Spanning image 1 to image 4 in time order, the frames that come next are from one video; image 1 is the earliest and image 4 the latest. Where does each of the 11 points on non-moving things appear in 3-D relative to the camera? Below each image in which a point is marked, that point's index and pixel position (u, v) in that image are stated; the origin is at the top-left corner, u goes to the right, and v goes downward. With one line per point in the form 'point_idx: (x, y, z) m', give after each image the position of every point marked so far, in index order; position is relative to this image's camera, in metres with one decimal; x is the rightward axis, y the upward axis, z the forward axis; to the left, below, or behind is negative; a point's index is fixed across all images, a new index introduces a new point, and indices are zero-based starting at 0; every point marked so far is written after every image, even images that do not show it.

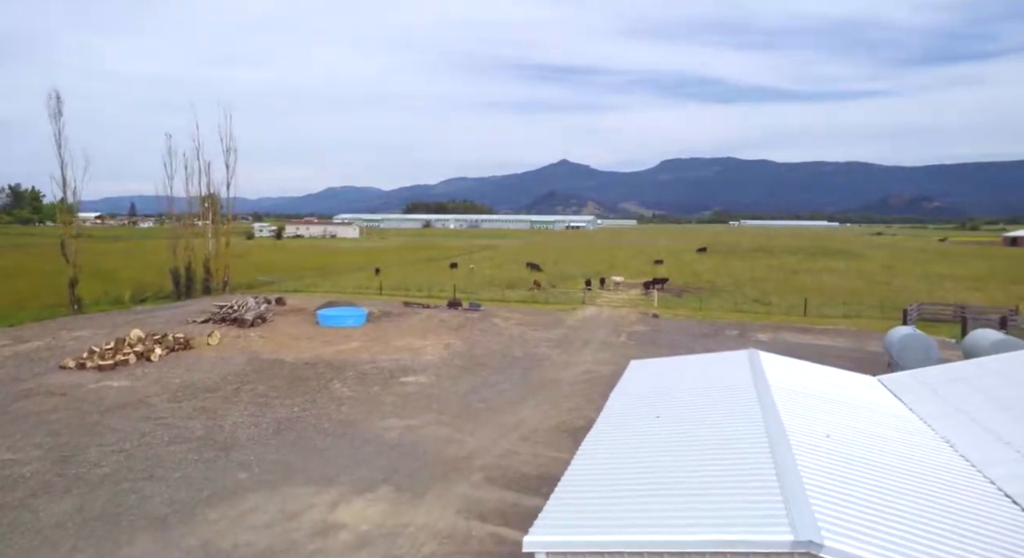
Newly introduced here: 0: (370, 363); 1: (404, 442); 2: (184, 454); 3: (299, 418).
0: (-4.7, -2.8, +19.9) m
1: (-2.4, -3.6, +13.1) m
2: (-6.4, -3.4, +11.6) m
3: (-5.1, -3.3, +14.2) m
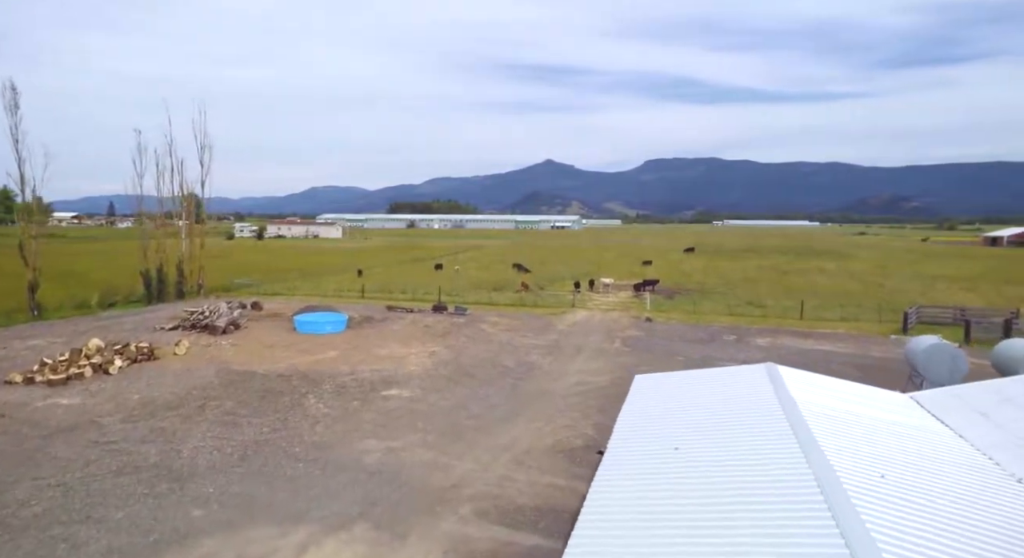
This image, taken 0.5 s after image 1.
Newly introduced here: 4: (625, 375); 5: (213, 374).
0: (-5.0, -3.0, +18.6) m
1: (-2.5, -3.7, +11.7) m
2: (-6.5, -3.6, +10.2) m
3: (-5.2, -3.5, +12.8) m
4: (+3.6, -3.1, +19.4) m
5: (-9.2, -2.9, +18.4) m
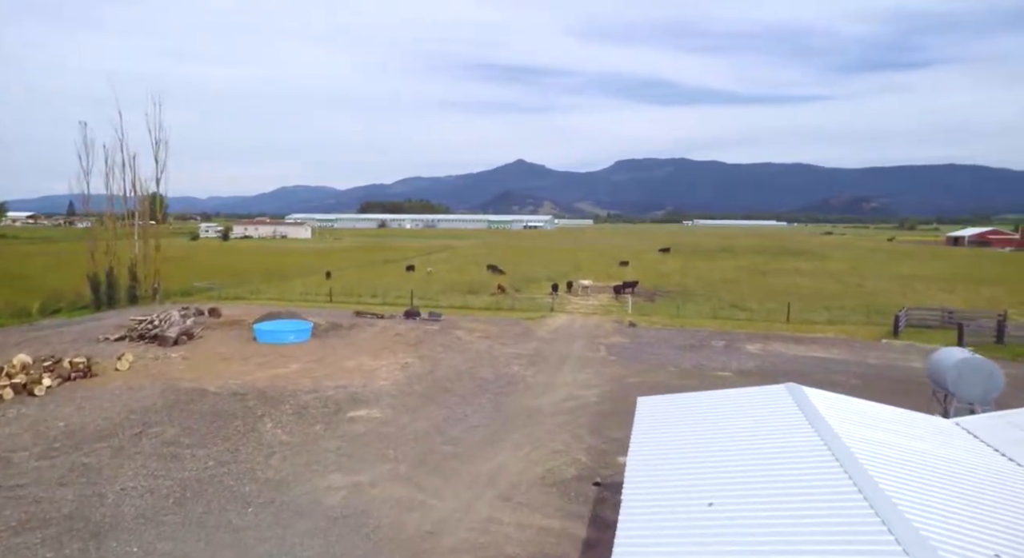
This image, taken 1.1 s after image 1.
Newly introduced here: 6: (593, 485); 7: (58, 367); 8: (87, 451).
0: (-5.6, -3.2, +16.7) m
1: (-2.7, -3.9, +10.0) m
2: (-6.6, -3.8, +8.3) m
3: (-5.5, -3.7, +11.0) m
4: (+3.1, -3.3, +18.0) m
5: (-9.7, -3.1, +16.4) m
6: (+1.6, -4.0, +11.6) m
7: (-13.0, -2.5, +17.1) m
8: (-8.4, -3.4, +11.8) m
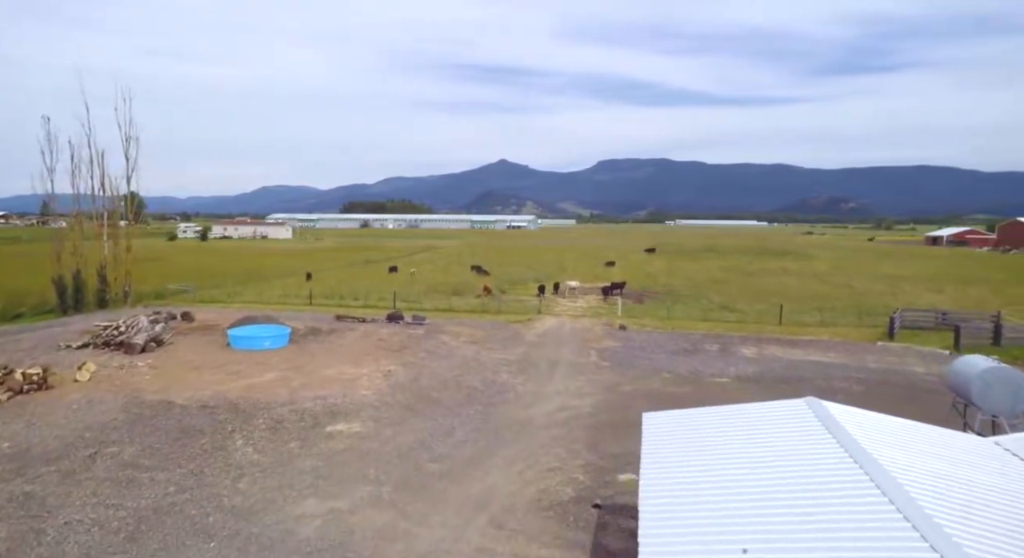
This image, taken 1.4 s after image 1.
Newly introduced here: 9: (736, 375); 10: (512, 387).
0: (-5.8, -3.3, +15.6) m
1: (-2.8, -4.0, +9.0) m
2: (-6.7, -3.9, +7.2) m
3: (-5.6, -3.8, +9.9) m
4: (+2.8, -3.4, +17.1) m
5: (-10.0, -3.2, +15.2) m
6: (+1.4, -4.1, +10.6) m
7: (-13.2, -2.6, +15.7) m
8: (-8.6, -3.5, +10.6) m
9: (+7.3, -3.2, +19.5) m
10: (0.0, -3.2, +18.0) m
